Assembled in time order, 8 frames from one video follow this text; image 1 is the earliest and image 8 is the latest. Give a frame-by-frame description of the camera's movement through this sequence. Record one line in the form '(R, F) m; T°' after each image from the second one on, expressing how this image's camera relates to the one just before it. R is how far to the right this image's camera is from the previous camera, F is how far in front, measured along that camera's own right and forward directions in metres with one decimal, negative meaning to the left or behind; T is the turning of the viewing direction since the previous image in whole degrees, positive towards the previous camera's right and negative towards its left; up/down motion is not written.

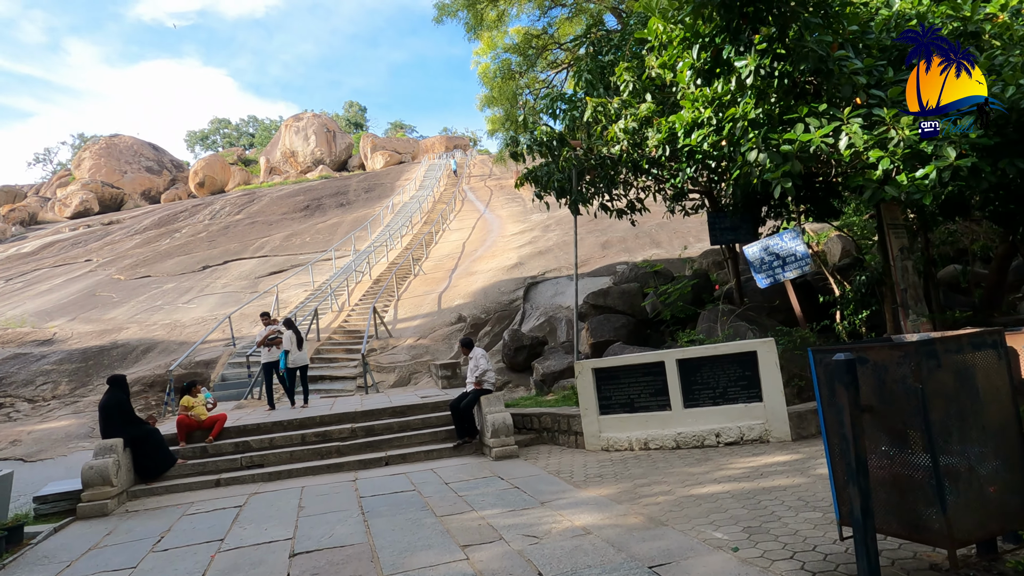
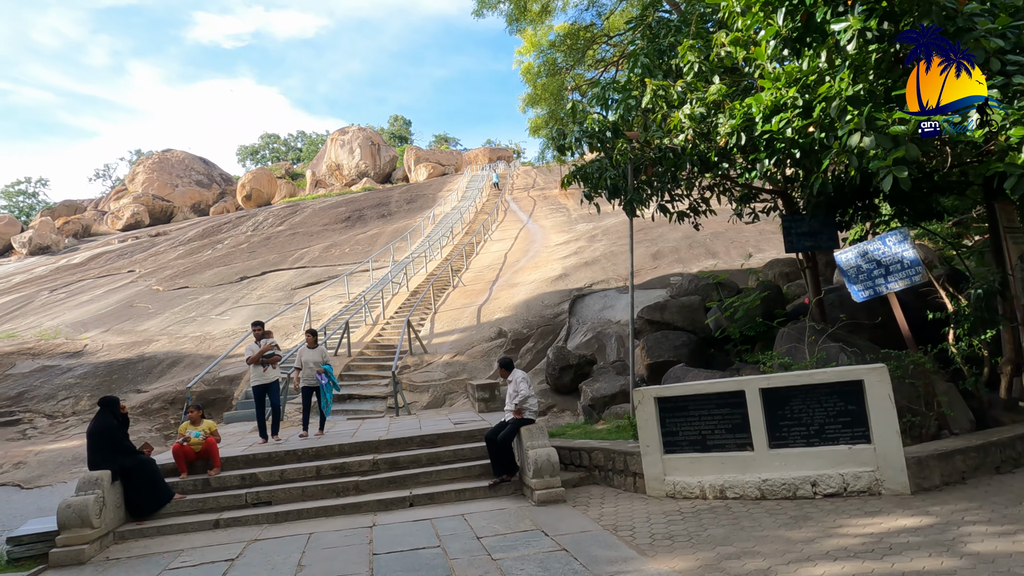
(0.0, +1.1) m; -4°
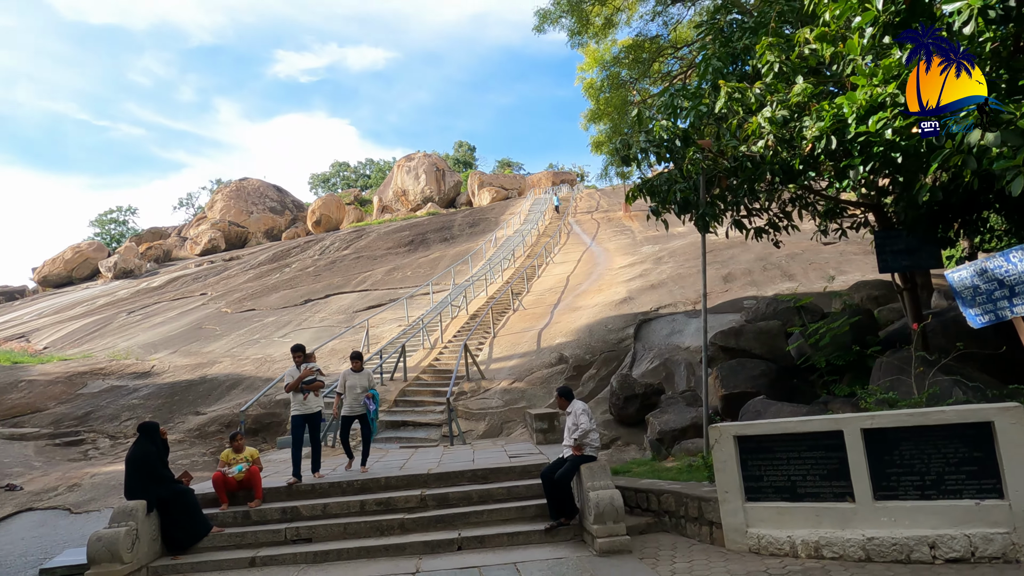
(0.0, +0.6) m; -6°
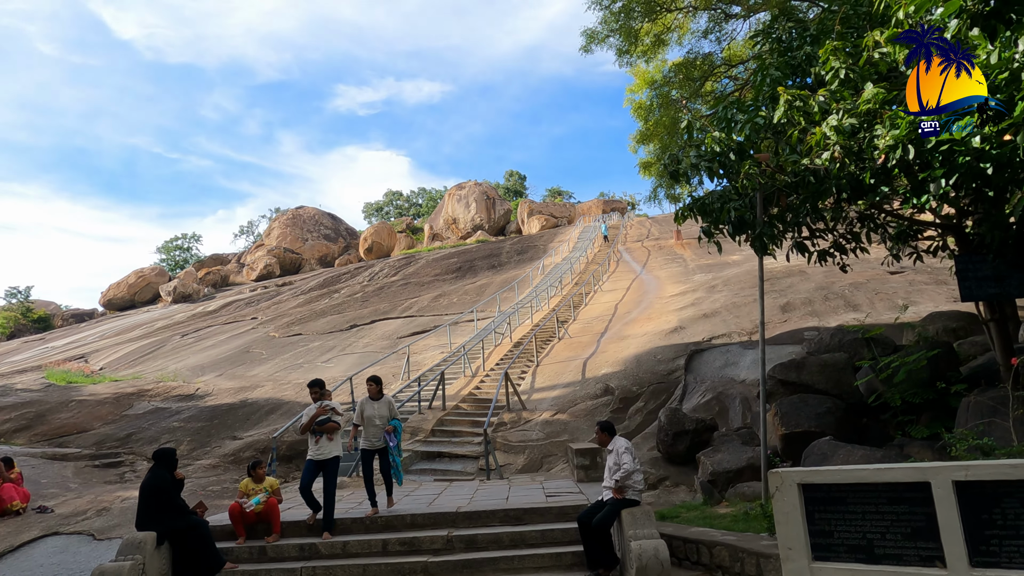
(+0.1, +0.5) m; -4°
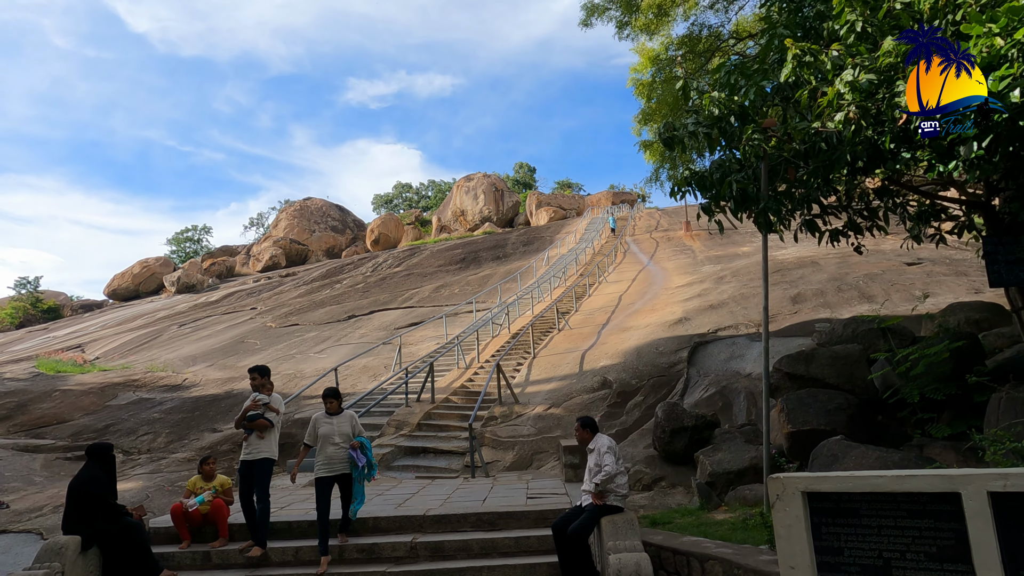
(+0.3, +0.6) m; -1°
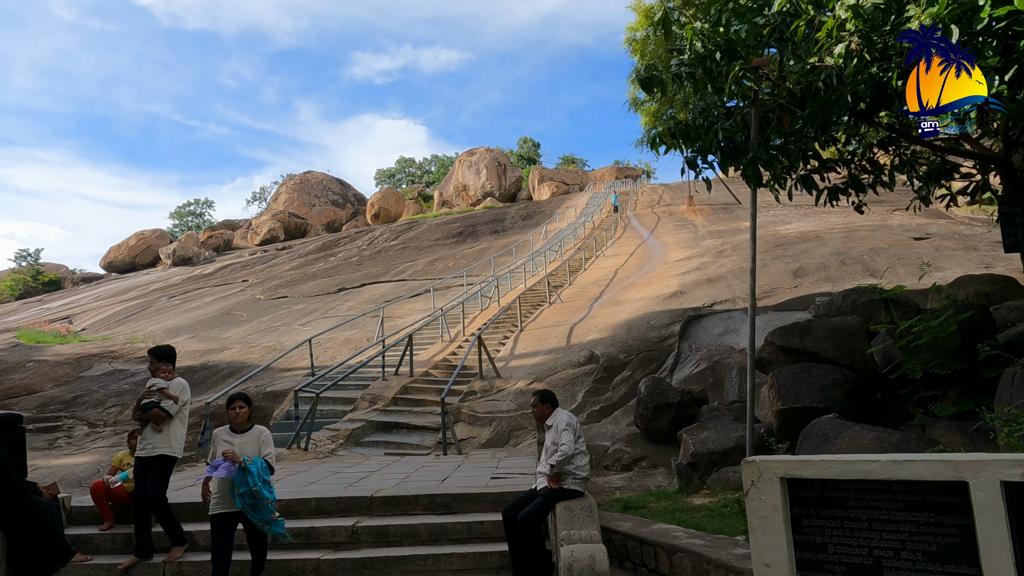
(+0.4, +0.6) m; 0°
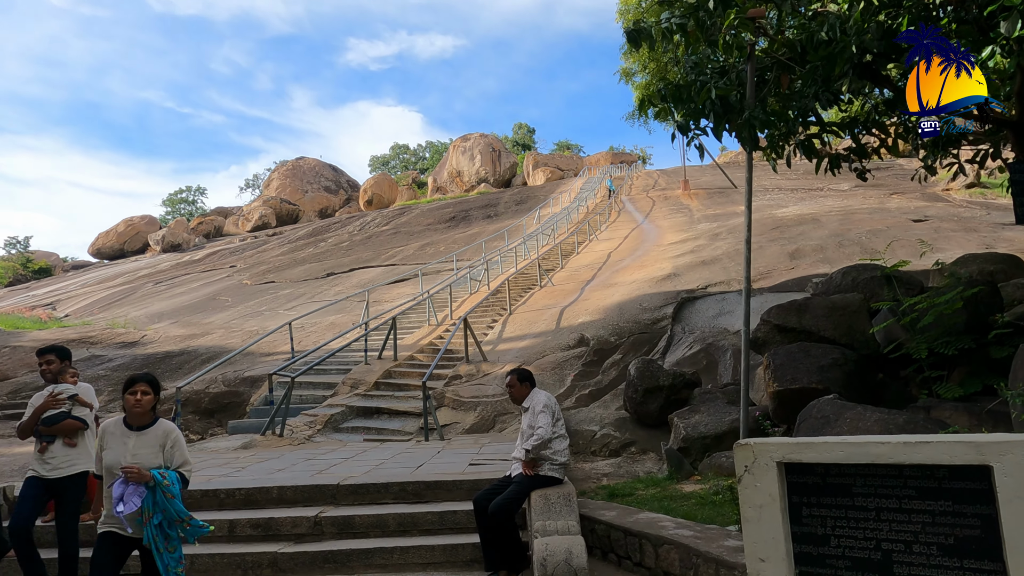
(+0.1, +0.4) m; 0°
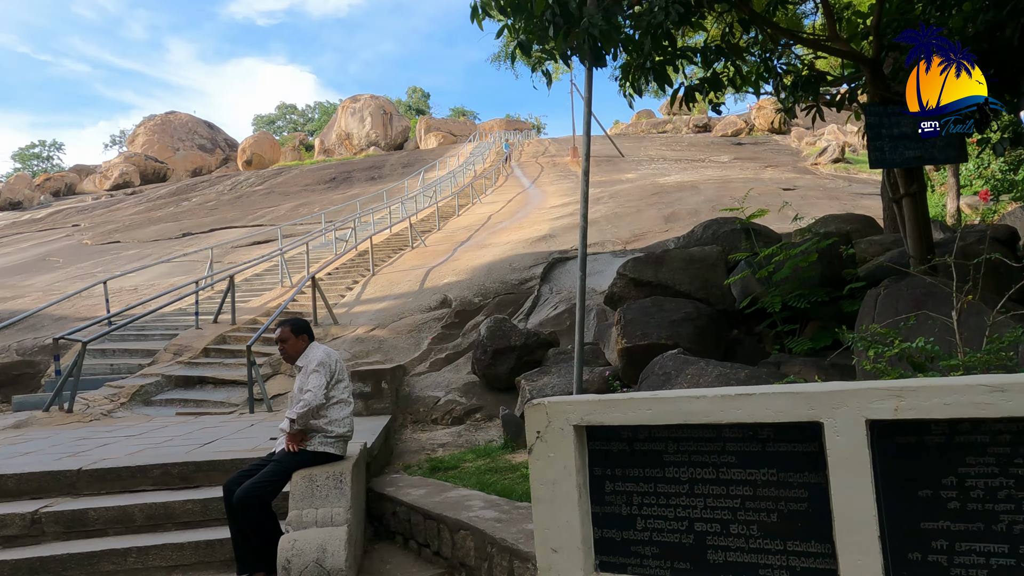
(+0.6, +0.7) m; +9°
